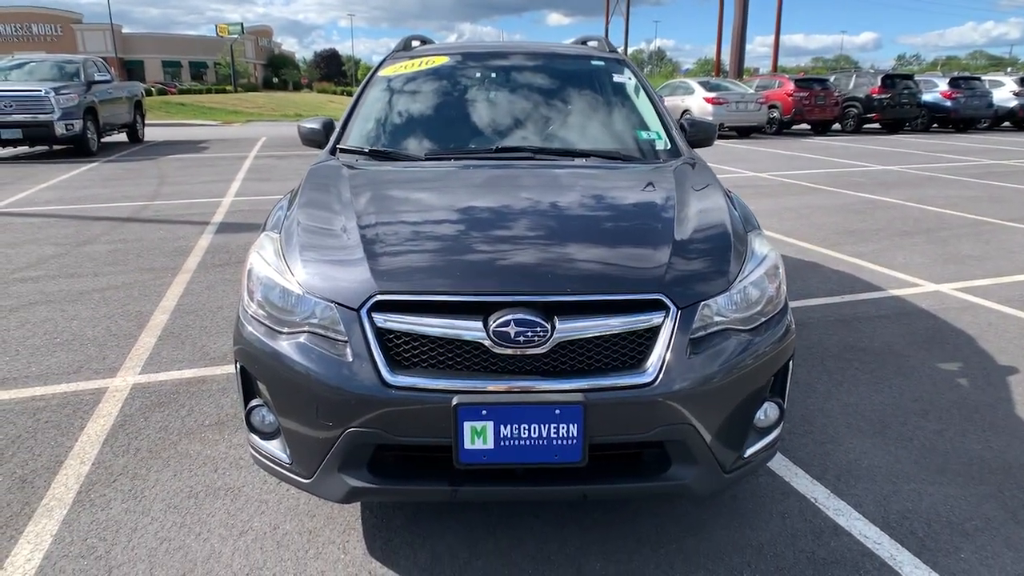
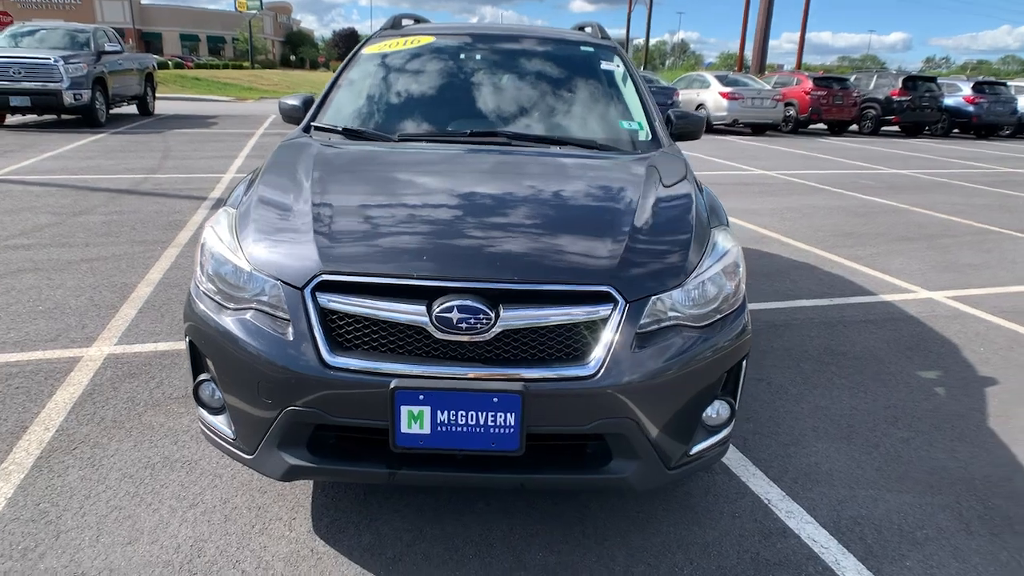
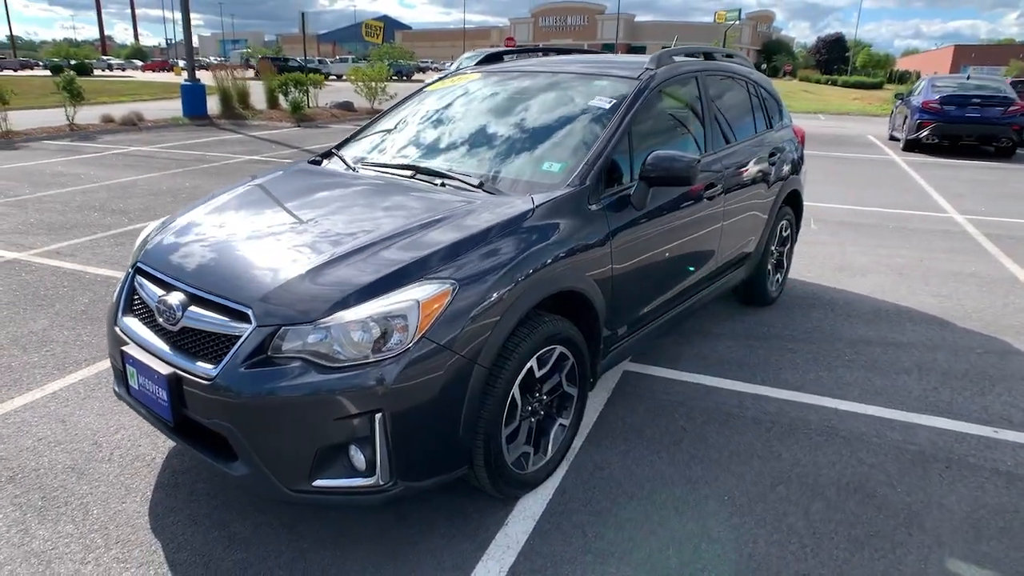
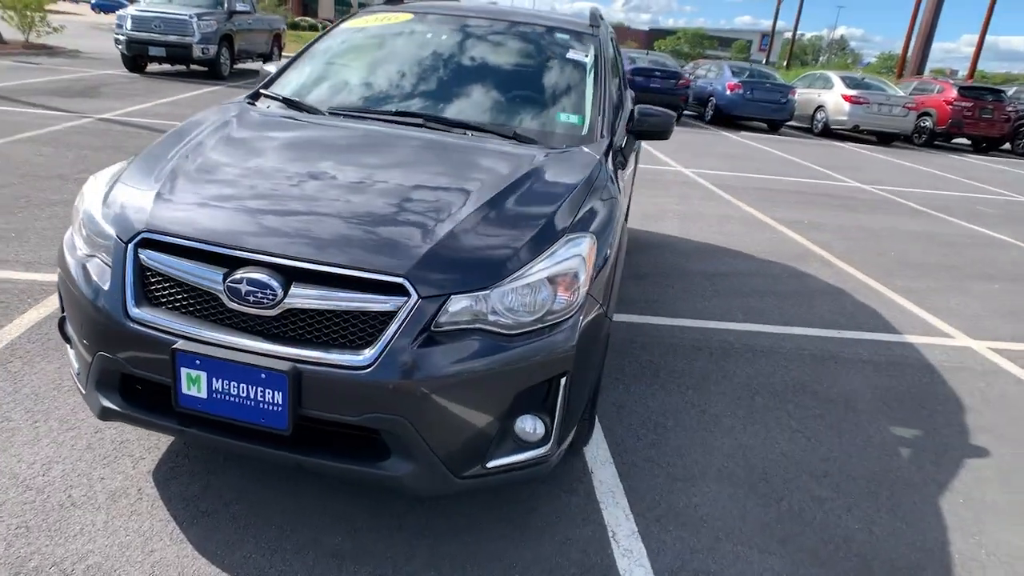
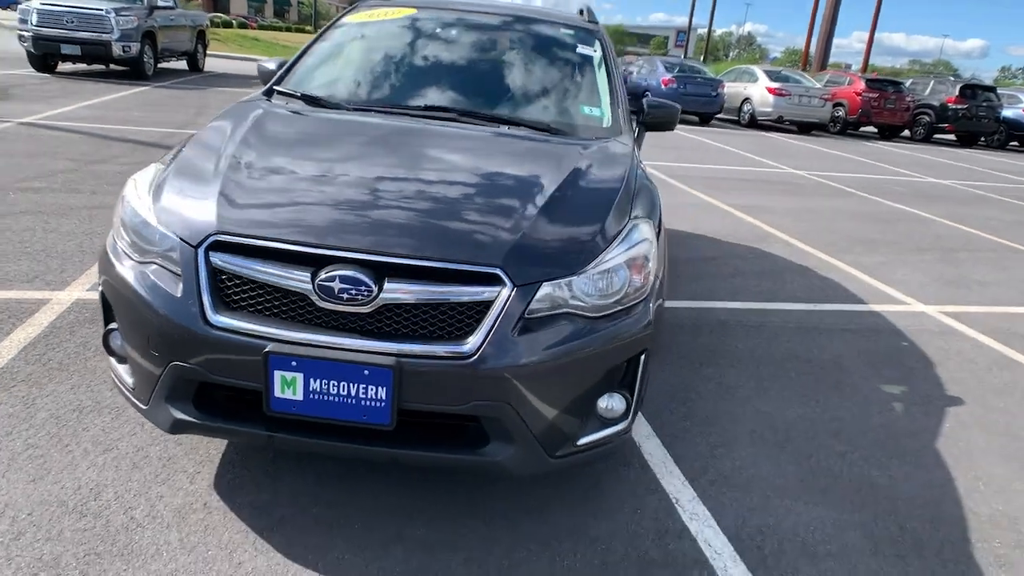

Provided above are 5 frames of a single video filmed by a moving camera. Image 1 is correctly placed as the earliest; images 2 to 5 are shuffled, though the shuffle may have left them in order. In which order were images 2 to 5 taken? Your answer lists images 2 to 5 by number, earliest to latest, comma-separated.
2, 5, 4, 3
